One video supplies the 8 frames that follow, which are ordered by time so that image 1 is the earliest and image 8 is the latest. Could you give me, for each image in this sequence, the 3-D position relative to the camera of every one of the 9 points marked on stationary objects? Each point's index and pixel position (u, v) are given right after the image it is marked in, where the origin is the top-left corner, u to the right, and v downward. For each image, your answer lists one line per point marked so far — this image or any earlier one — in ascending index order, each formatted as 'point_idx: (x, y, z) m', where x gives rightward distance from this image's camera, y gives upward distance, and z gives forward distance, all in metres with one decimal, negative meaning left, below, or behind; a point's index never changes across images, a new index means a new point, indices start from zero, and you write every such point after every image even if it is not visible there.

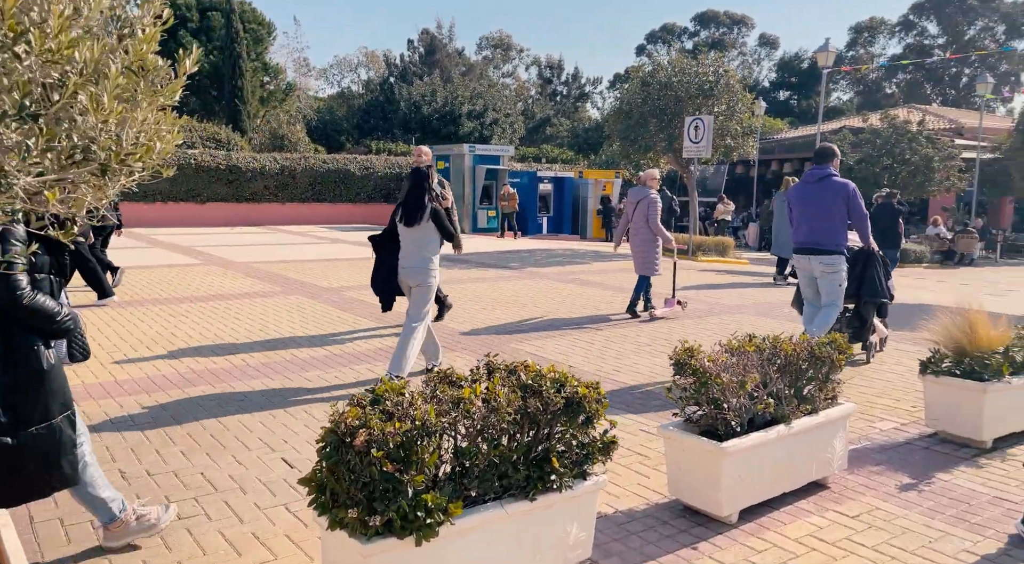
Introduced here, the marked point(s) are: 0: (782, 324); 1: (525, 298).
0: (+3.0, -0.5, +9.8) m
1: (+0.2, -0.2, +11.2) m
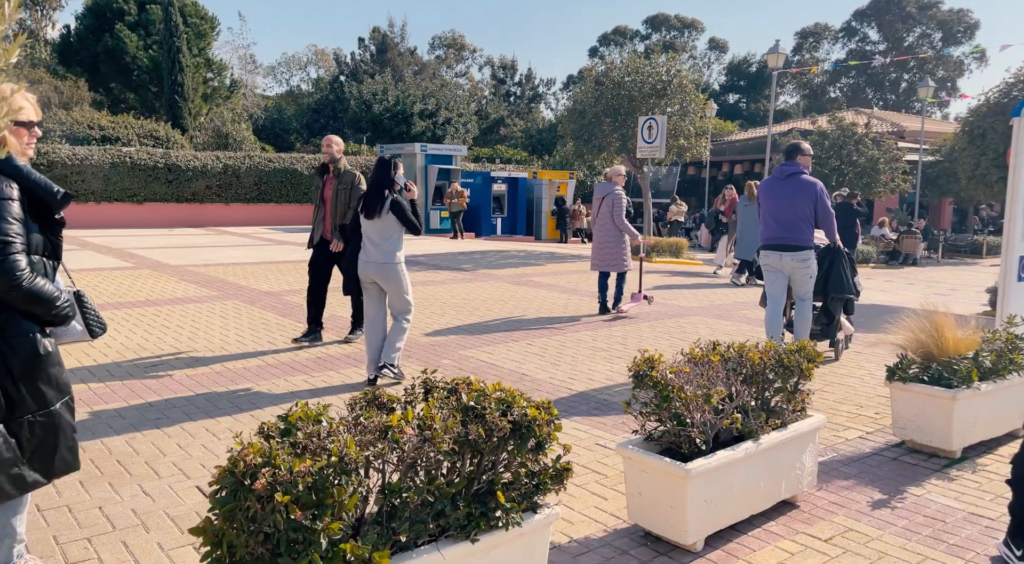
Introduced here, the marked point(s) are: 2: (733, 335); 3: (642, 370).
0: (+2.5, -0.5, +9.6) m
1: (-0.4, -0.2, +10.8) m
2: (+2.3, -0.6, +9.2) m
3: (+0.5, -0.4, +3.5) m
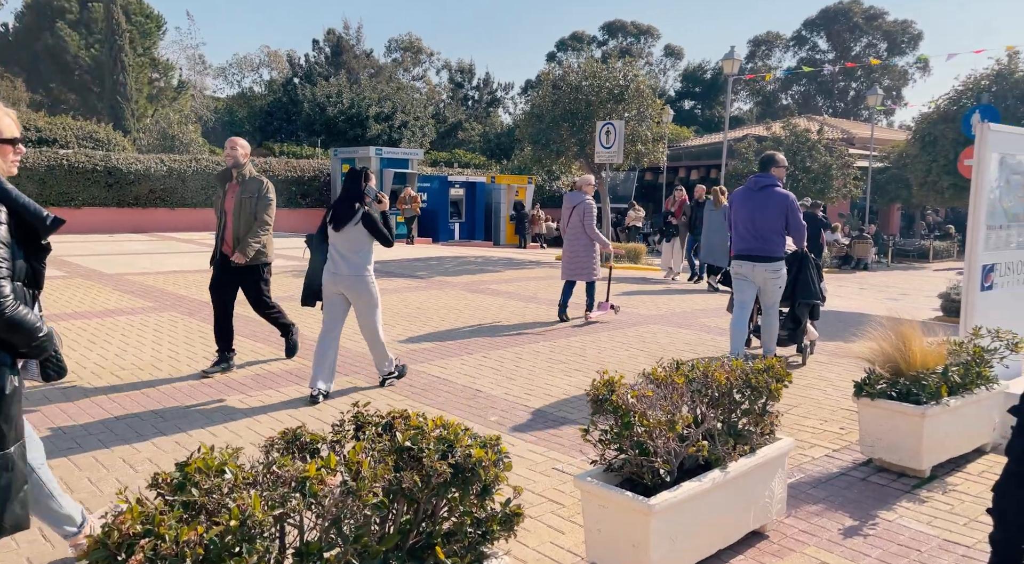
0: (+2.0, -0.6, +9.4) m
1: (-1.0, -0.3, +10.5) m
2: (+1.9, -0.6, +9.1) m
3: (+0.3, -0.4, +3.3) m
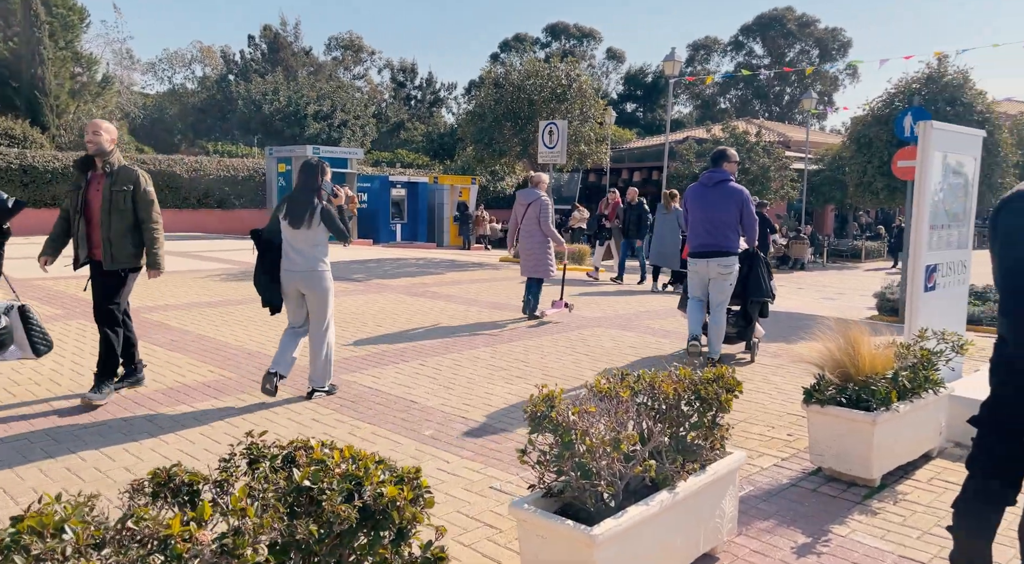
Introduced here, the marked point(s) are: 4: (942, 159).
0: (+1.4, -0.6, +9.2) m
1: (-1.7, -0.4, +10.1) m
2: (+1.3, -0.7, +8.9) m
3: (+0.1, -0.4, +3.0) m
4: (+3.0, +0.9, +6.0) m
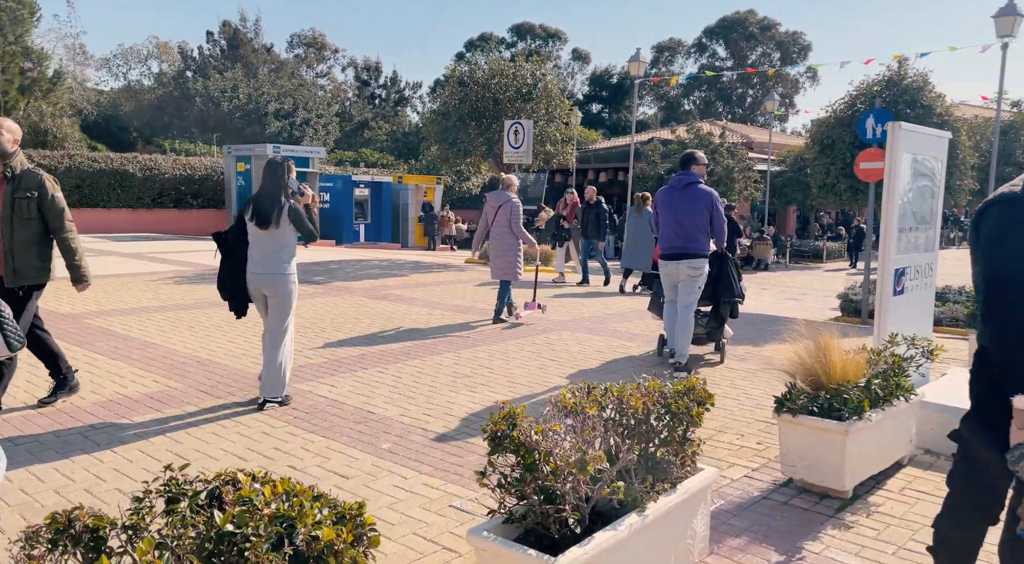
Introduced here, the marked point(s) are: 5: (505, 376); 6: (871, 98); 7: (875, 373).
0: (+1.0, -0.6, +9.1) m
1: (-2.1, -0.4, +9.8) m
2: (+0.9, -0.7, +8.7) m
3: (0.0, -0.5, +2.8) m
4: (+2.7, +0.8, +6.0) m
5: (-0.1, -0.8, +7.0) m
6: (+5.8, +3.0, +14.2) m
7: (+2.0, -0.5, +4.8) m
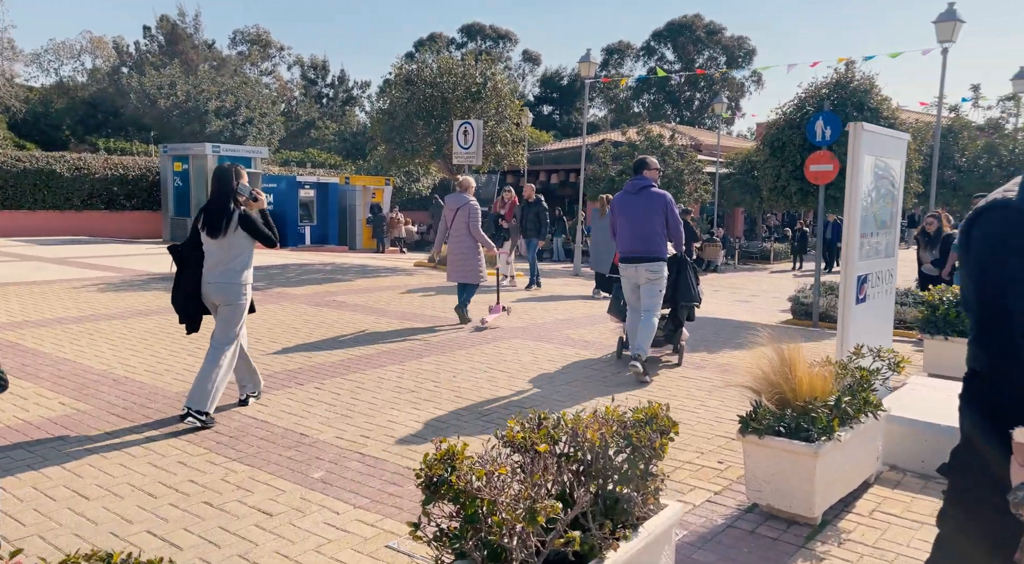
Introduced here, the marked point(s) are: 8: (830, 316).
0: (+0.5, -0.7, +8.7) m
1: (-2.6, -0.5, +9.3) m
2: (+0.4, -0.8, +8.4) m
3: (-0.2, -0.5, +2.4) m
4: (+2.4, +0.8, +5.7) m
5: (-0.5, -0.8, +6.6) m
6: (+5.0, +3.0, +14.1) m
7: (+1.7, -0.5, +4.5) m
8: (+4.9, -0.5, +13.4) m
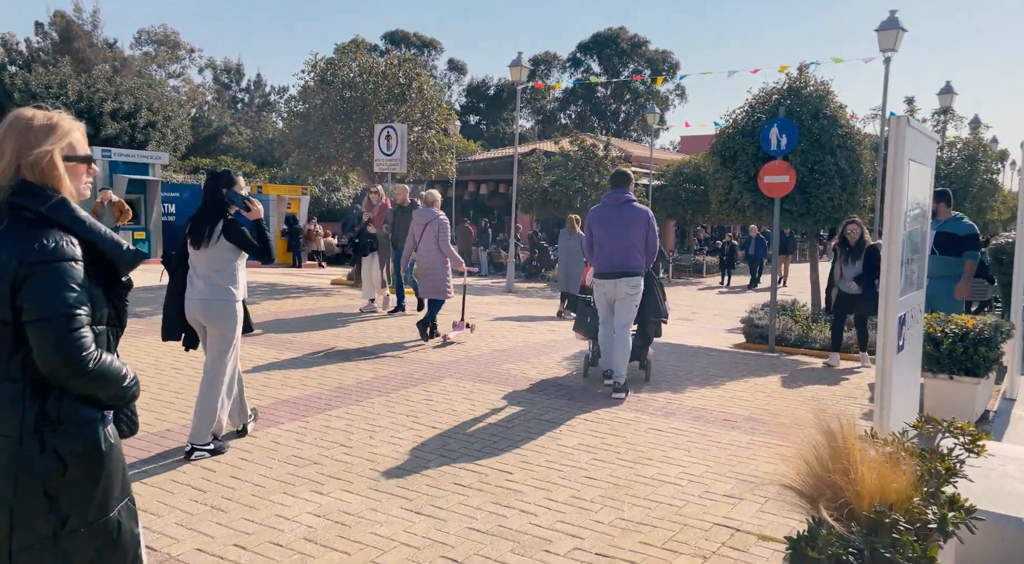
0: (-0.1, -1.0, +7.3) m
1: (-3.3, -0.7, +7.6) m
2: (-0.2, -1.0, +6.9) m
3: (-0.2, -0.7, +0.9) m
4: (+2.0, +0.6, +4.5) m
5: (-0.9, -1.0, +5.1) m
6: (+3.9, +2.7, +13.1) m
7: (+1.5, -0.7, +3.2) m
8: (+3.9, -0.8, +12.4) m
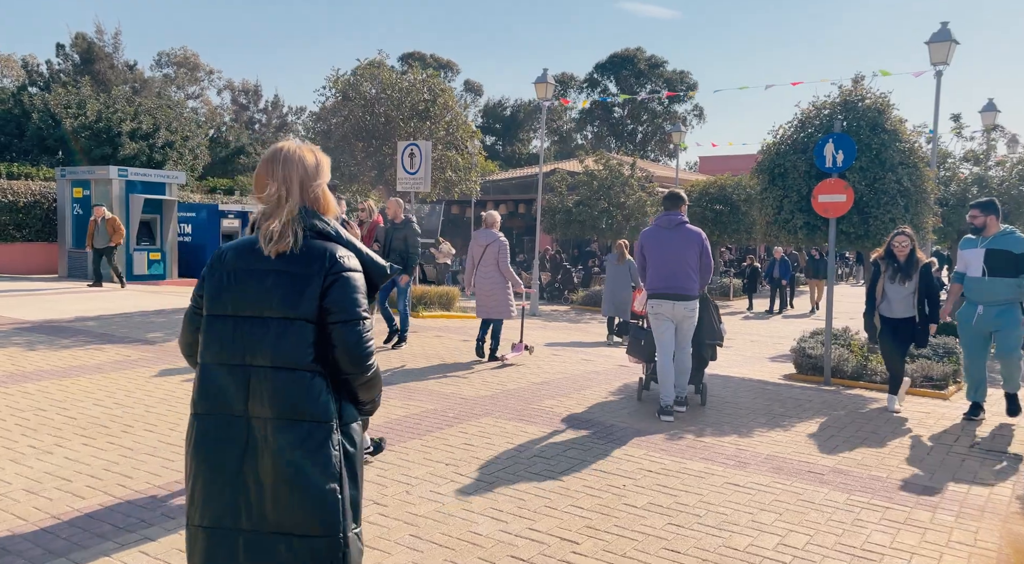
0: (+0.3, -1.2, +6.4) m
1: (-2.9, -1.0, +6.8) m
2: (+0.2, -1.2, +6.1) m
3: (0.0, -0.8, +0.1) m
4: (+2.4, +0.4, +3.6) m
5: (-0.5, -1.2, +4.3) m
6: (+4.4, +2.3, +12.3) m
7: (+1.8, -0.9, +2.3) m
8: (+4.3, -1.2, +11.4) m
